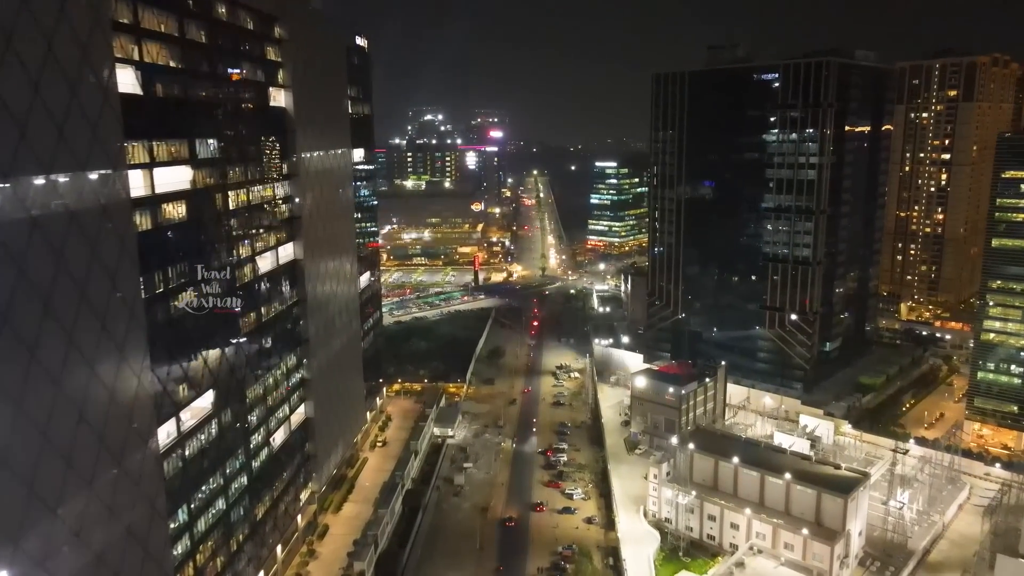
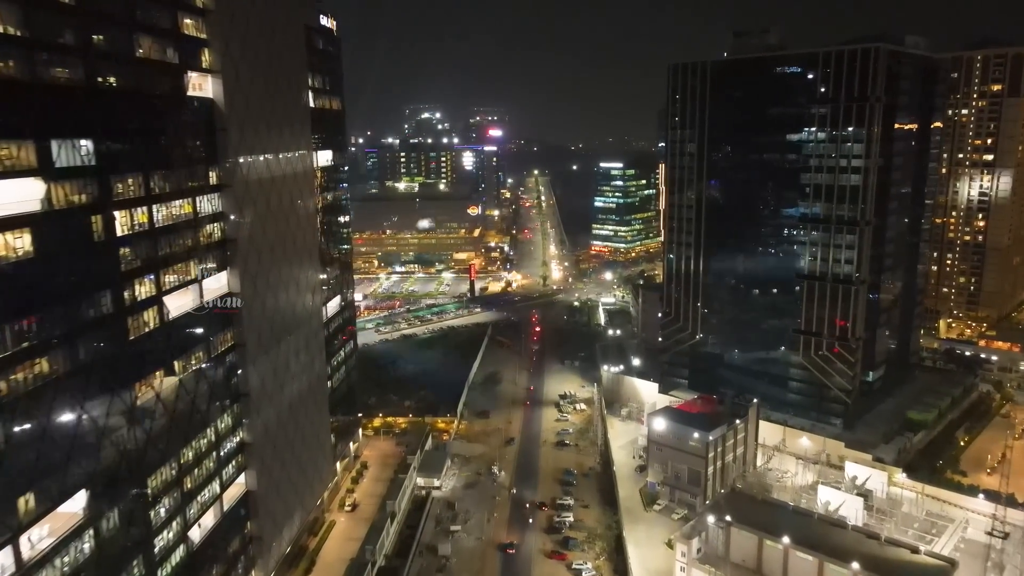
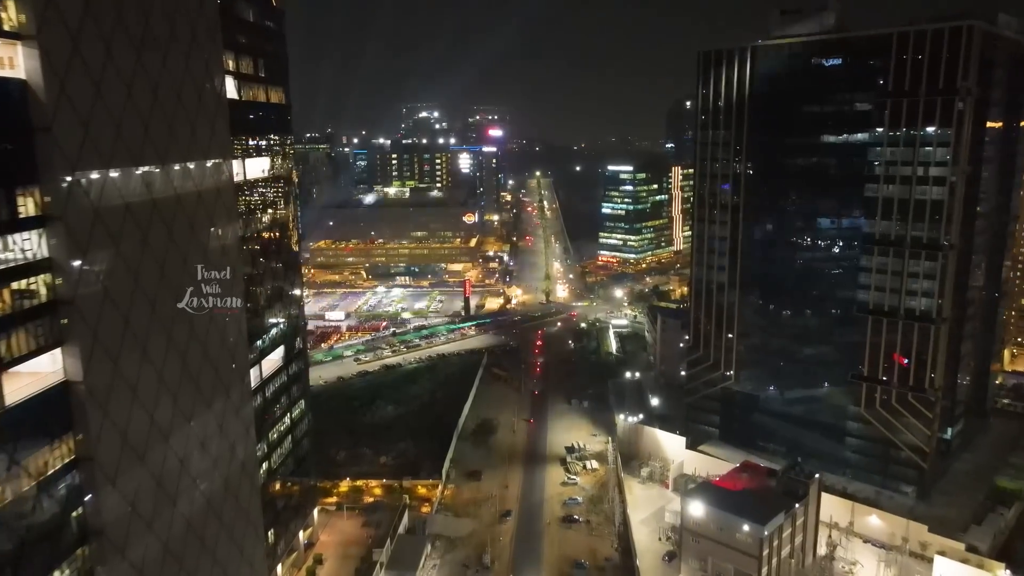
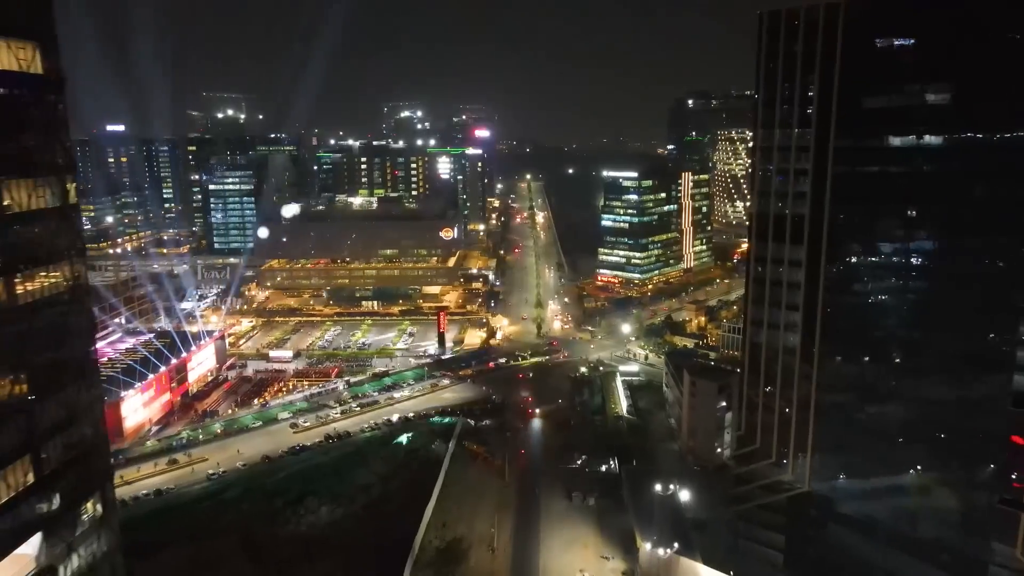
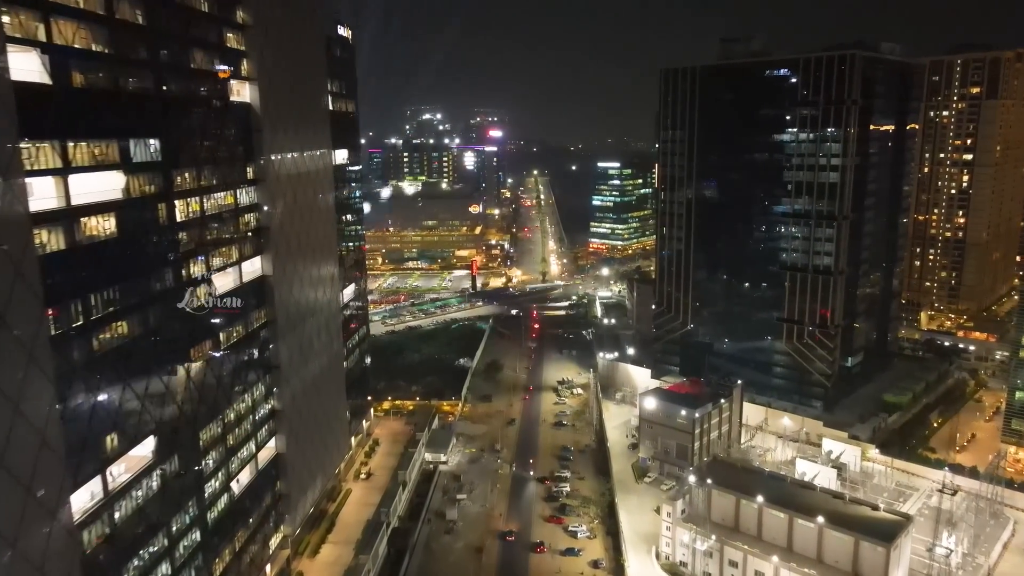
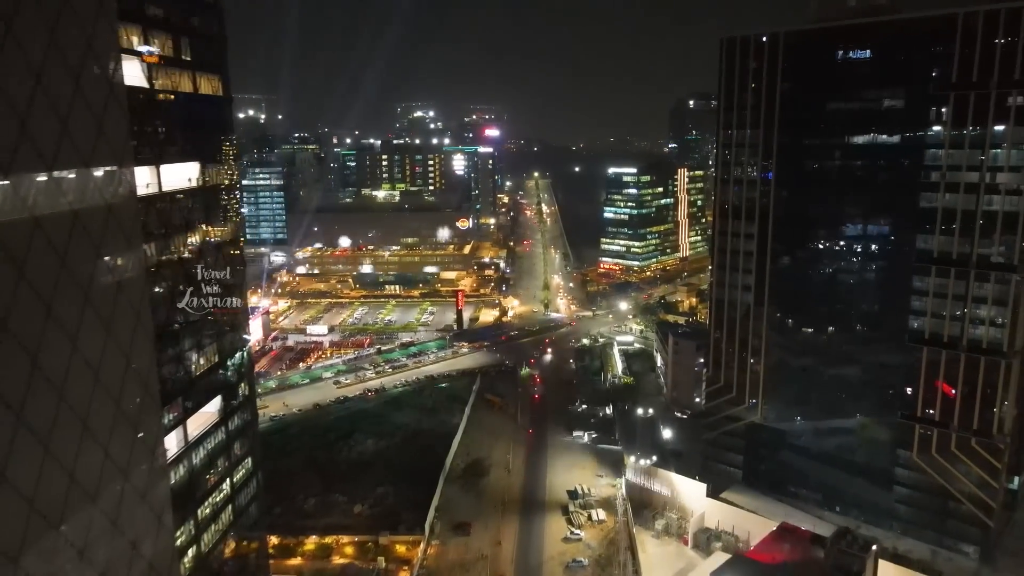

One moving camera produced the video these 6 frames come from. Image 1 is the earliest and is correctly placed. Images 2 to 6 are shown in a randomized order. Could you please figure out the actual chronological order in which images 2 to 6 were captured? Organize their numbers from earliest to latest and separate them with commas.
5, 2, 3, 6, 4
